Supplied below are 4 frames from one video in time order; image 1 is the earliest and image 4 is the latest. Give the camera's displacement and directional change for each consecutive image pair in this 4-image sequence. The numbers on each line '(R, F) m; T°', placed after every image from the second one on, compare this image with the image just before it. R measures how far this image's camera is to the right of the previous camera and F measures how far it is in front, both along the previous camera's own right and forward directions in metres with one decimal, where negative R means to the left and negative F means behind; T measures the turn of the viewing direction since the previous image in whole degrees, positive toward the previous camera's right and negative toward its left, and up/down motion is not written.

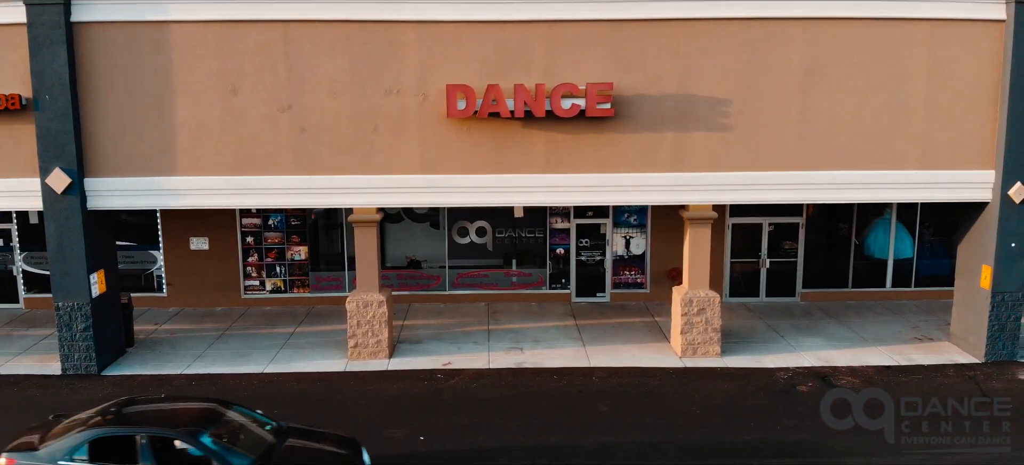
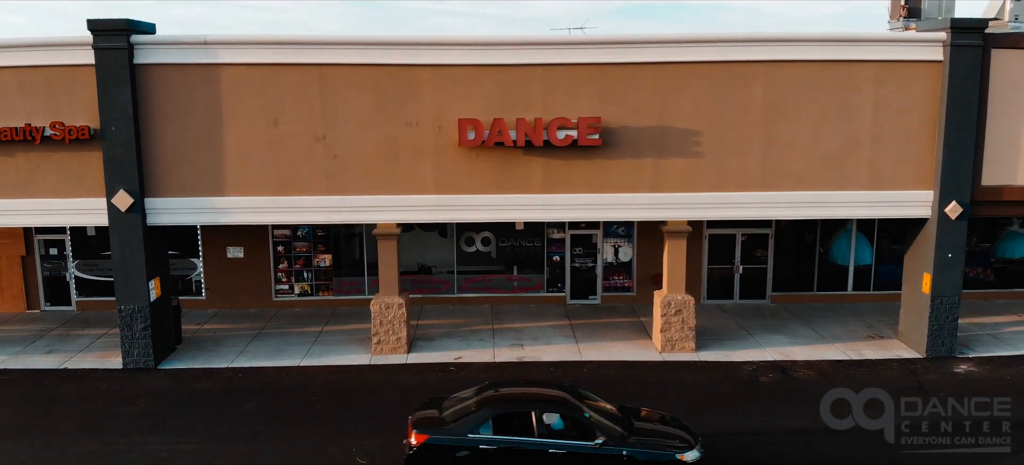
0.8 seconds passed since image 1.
(-0.1, -1.8) m; 0°
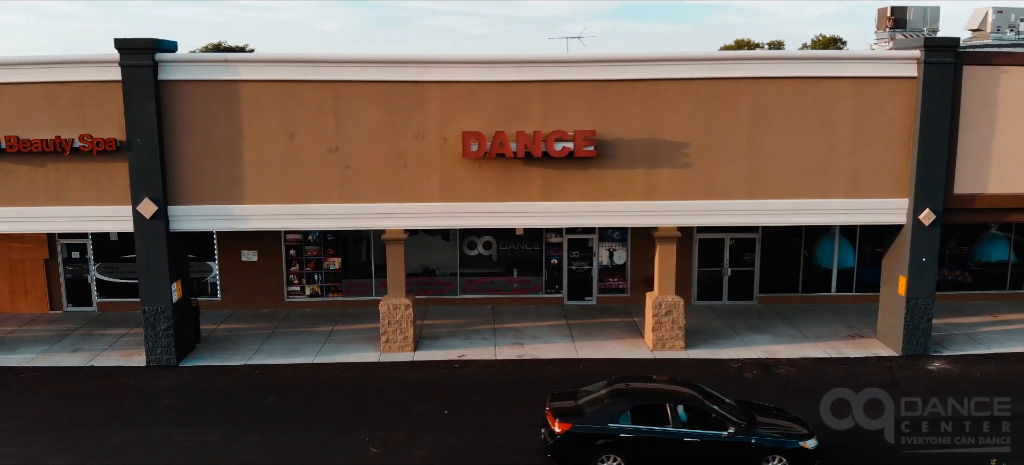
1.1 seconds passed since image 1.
(0.0, -0.9) m; 0°
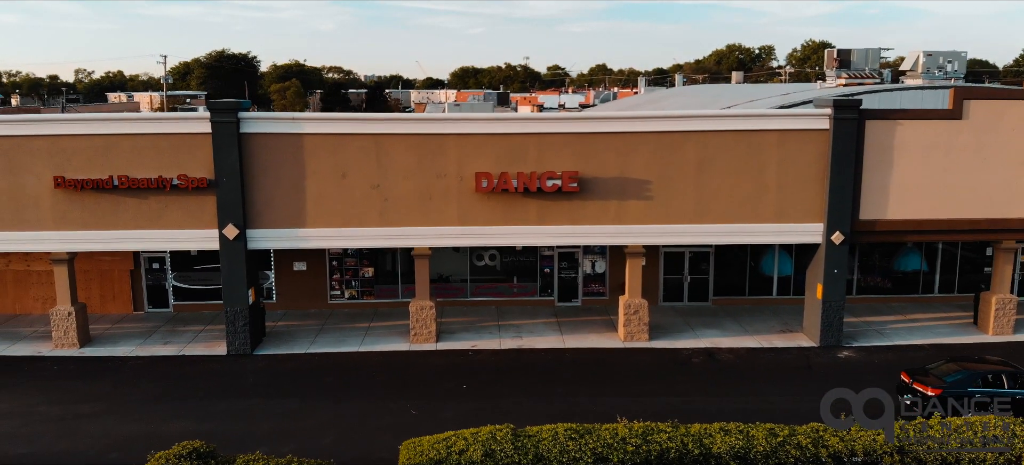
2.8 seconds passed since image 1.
(-0.2, -4.0) m; 0°
